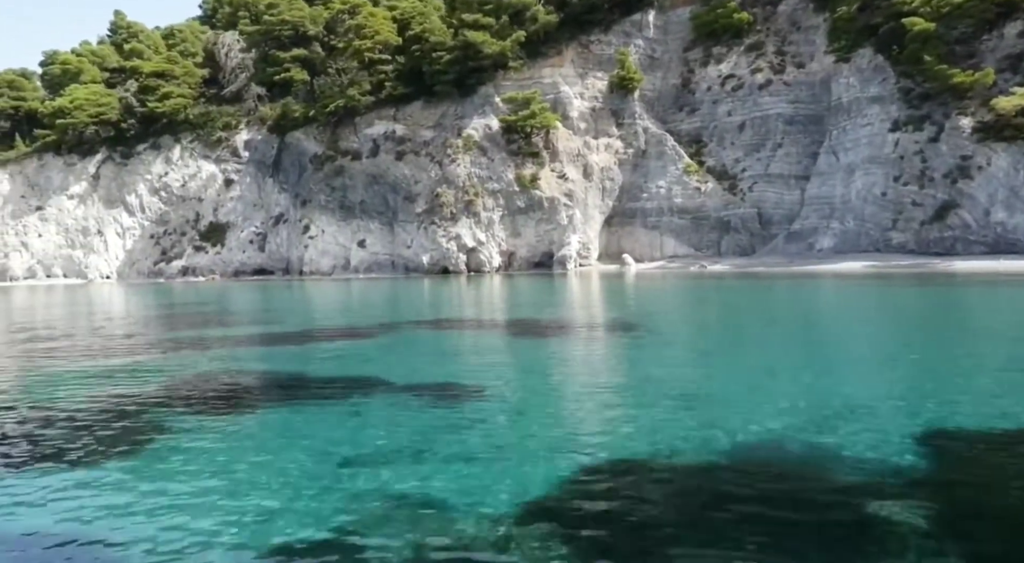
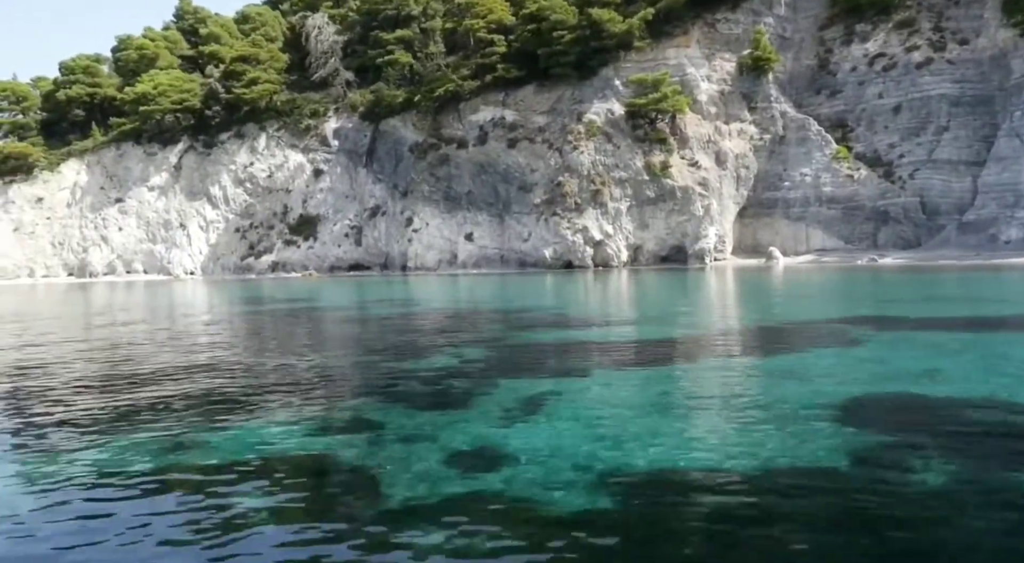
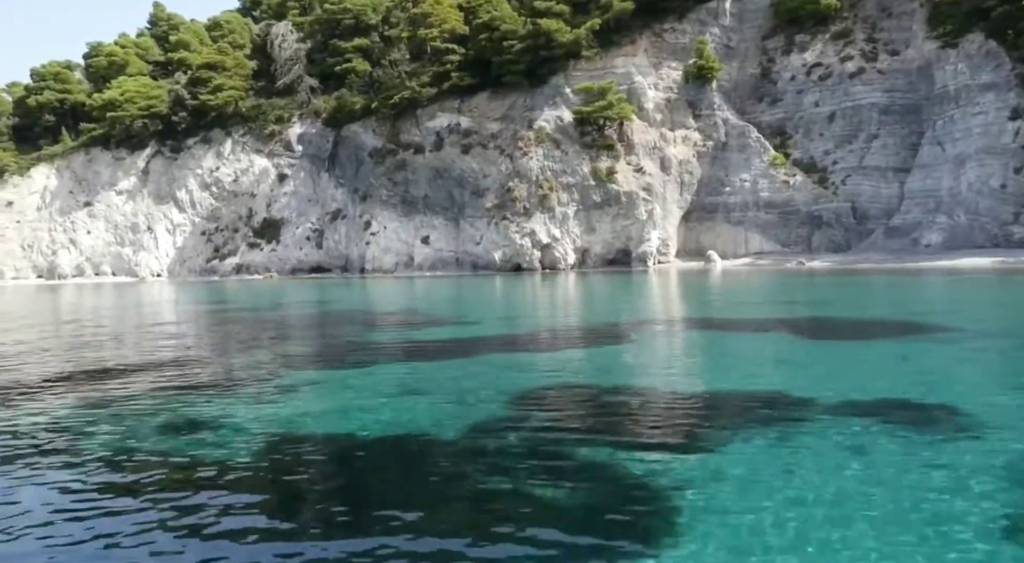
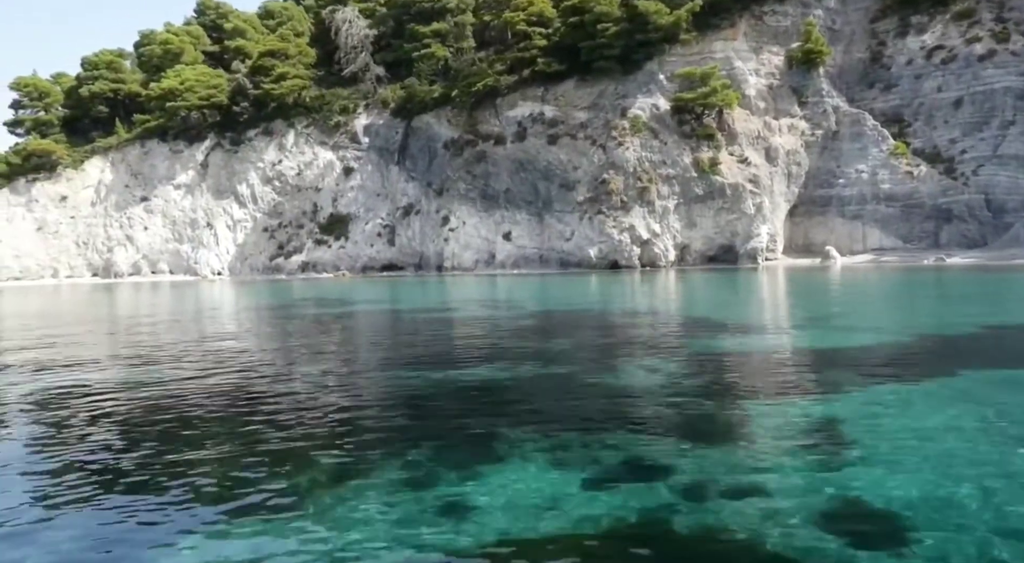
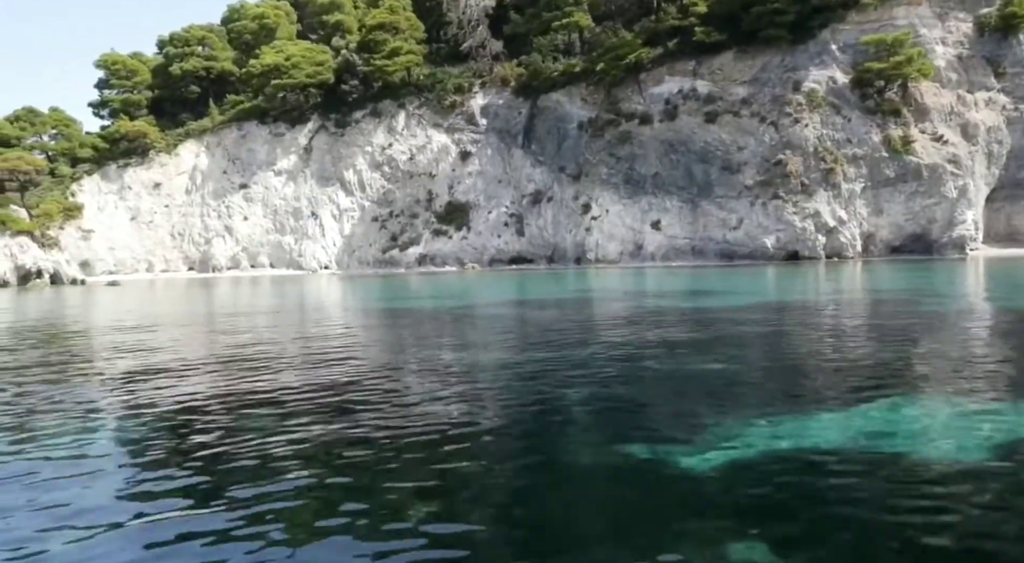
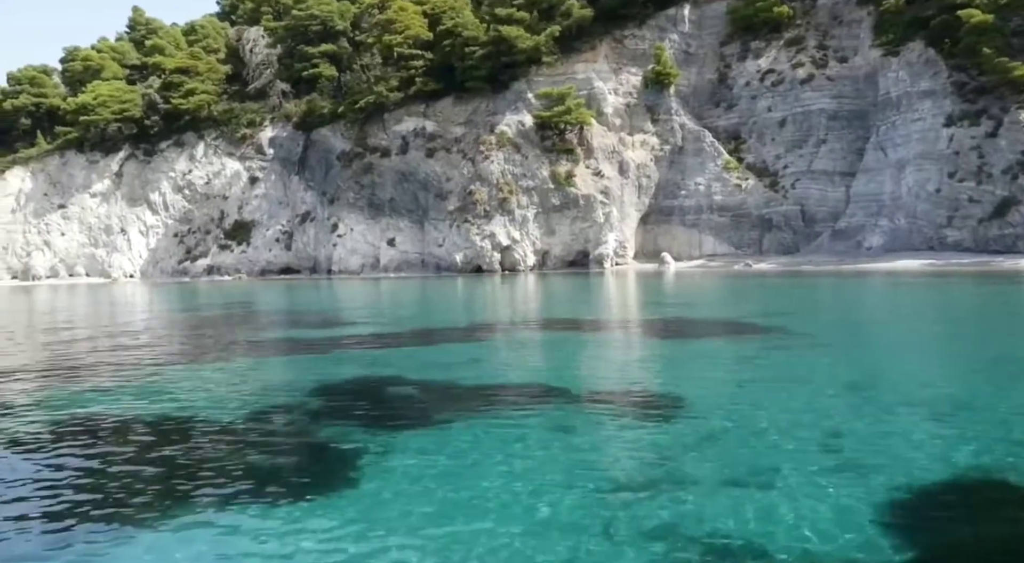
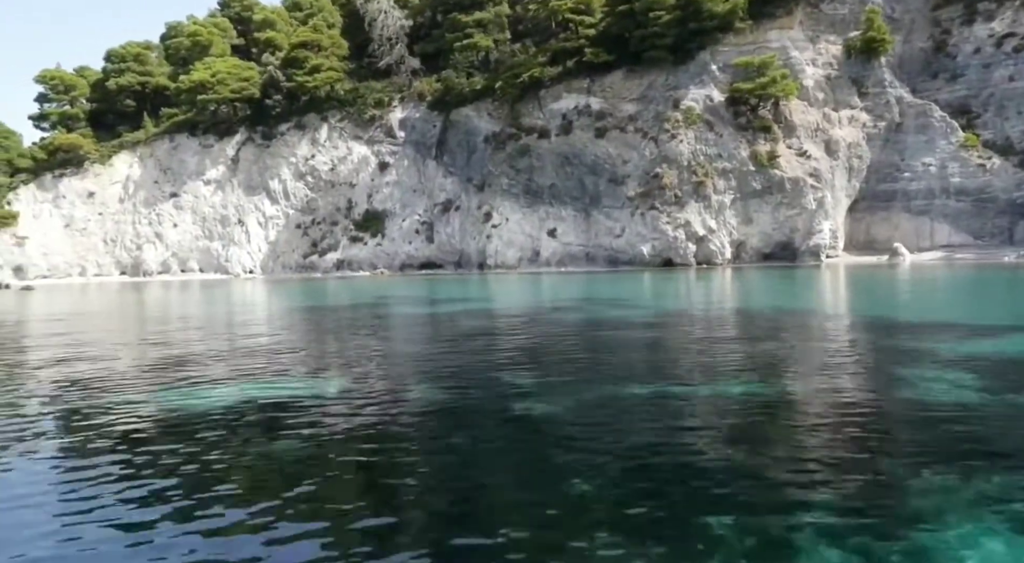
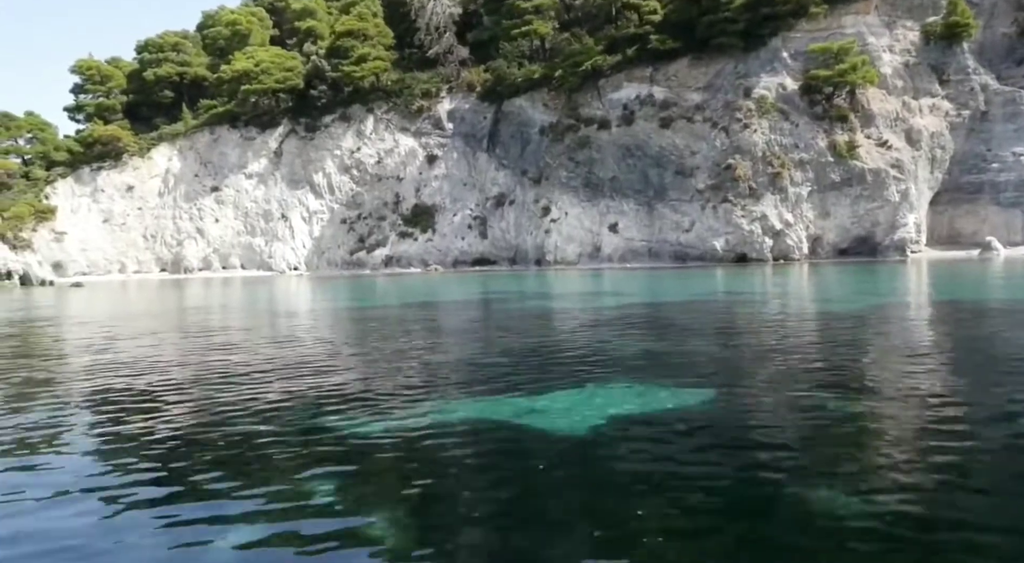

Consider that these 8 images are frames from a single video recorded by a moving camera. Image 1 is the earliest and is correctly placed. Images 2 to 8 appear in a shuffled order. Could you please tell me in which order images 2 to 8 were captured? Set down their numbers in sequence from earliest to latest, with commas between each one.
6, 3, 2, 4, 7, 8, 5
